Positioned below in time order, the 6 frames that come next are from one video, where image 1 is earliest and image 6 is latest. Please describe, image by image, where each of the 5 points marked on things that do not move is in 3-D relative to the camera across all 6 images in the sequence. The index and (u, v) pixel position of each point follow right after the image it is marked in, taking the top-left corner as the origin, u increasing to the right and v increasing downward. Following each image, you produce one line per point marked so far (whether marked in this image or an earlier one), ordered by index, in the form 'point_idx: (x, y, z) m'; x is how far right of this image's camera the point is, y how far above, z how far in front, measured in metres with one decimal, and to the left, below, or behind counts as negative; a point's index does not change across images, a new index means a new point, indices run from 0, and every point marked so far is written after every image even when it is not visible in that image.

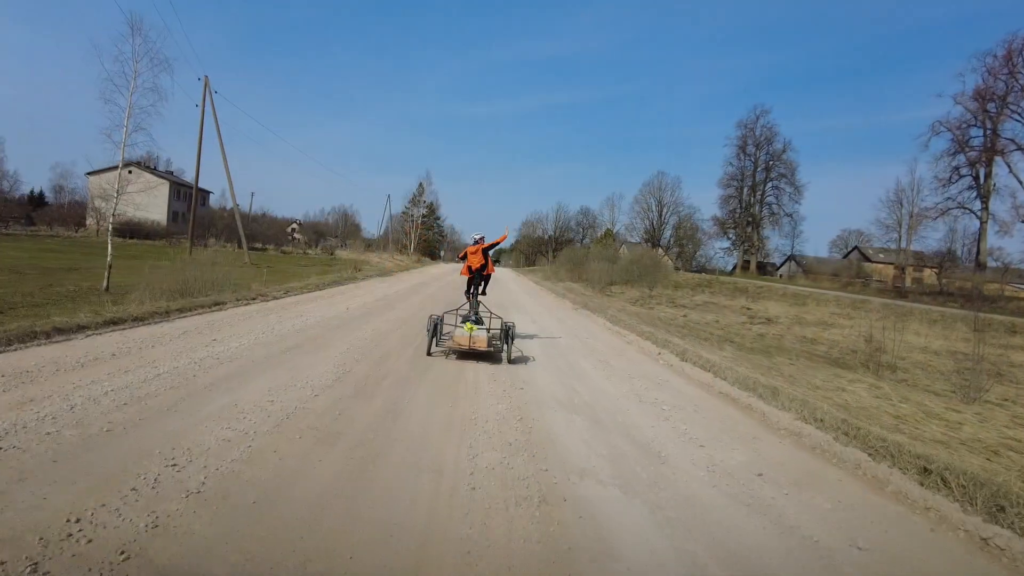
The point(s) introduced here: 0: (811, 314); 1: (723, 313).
0: (+9.5, -0.8, +19.4) m
1: (+6.6, -0.7, +19.0) m
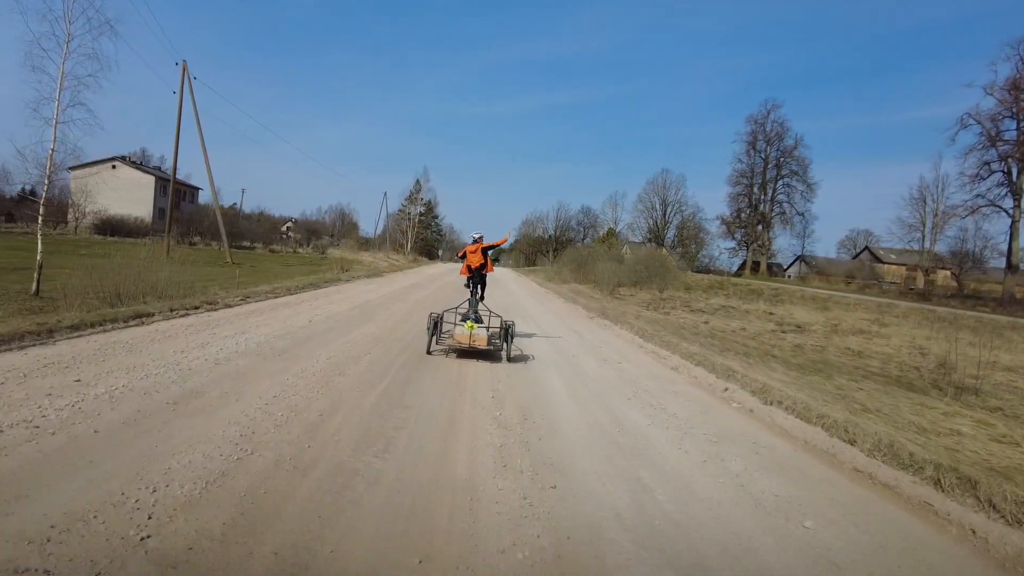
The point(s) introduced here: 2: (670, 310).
0: (+9.6, -0.9, +17.7) m
1: (+6.7, -0.8, +17.4) m
2: (+4.9, -0.7, +19.0) m
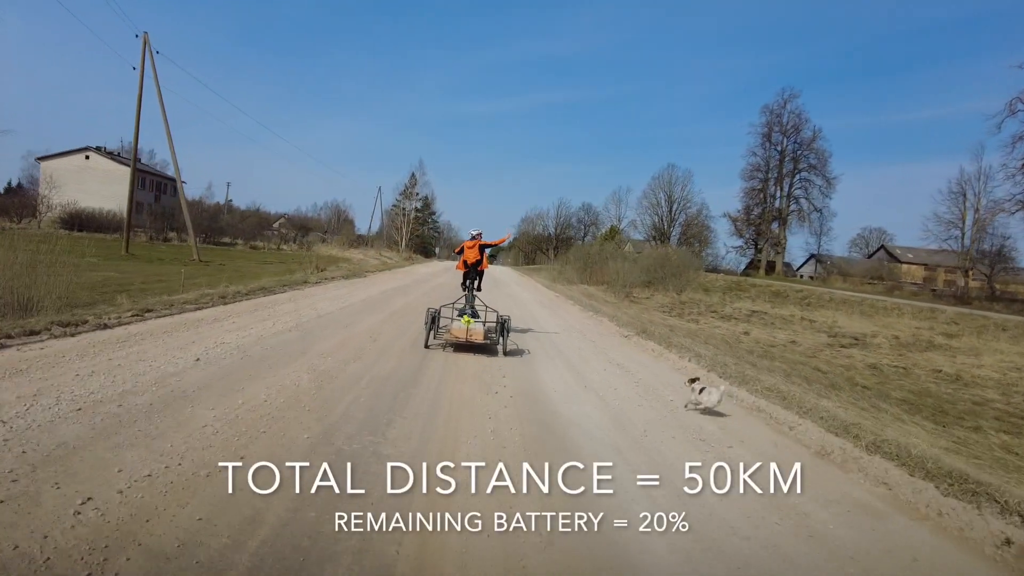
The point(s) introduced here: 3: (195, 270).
0: (+9.7, -1.0, +15.3) m
1: (+6.8, -0.9, +14.9) m
2: (+5.0, -0.8, +16.6) m
3: (-10.1, +0.6, +19.7) m
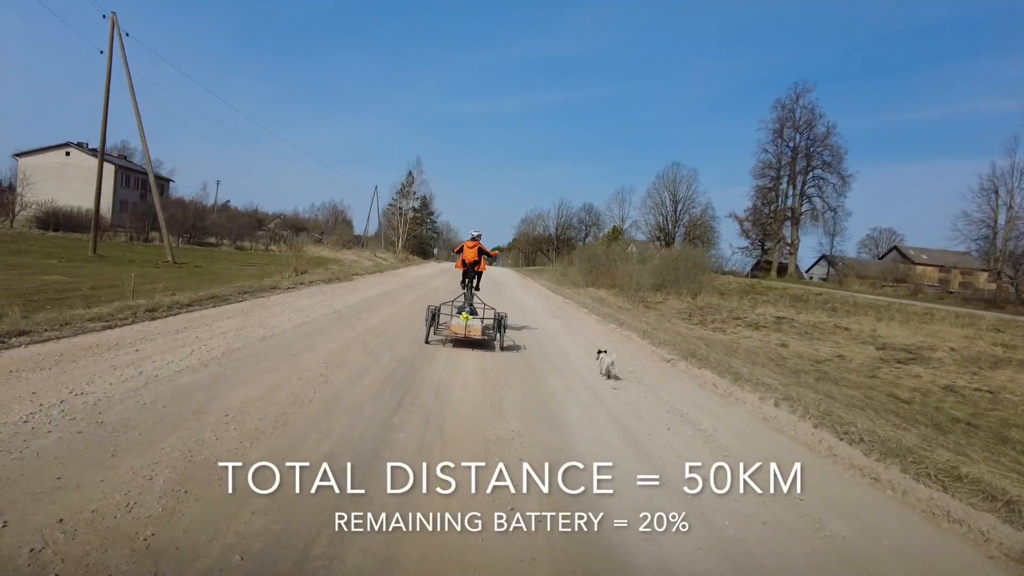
0: (+9.7, -1.1, +13.7) m
1: (+6.9, -1.0, +13.3) m
2: (+5.1, -0.9, +15.0) m
3: (-10.1, +0.5, +18.1) m
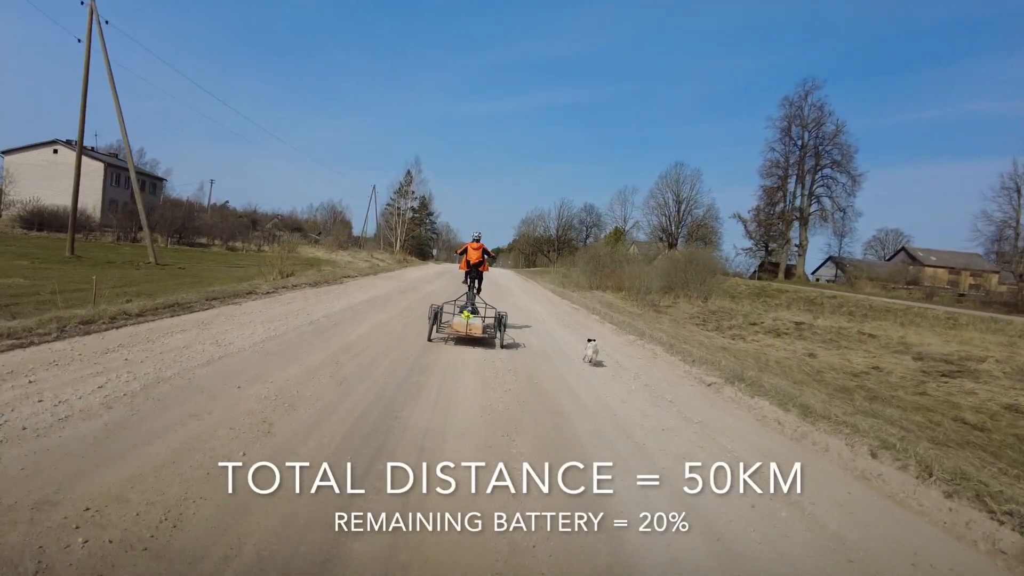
0: (+9.8, -1.2, +12.7) m
1: (+6.9, -1.1, +12.3) m
2: (+5.2, -1.0, +14.0) m
3: (-10.0, +0.4, +17.1) m
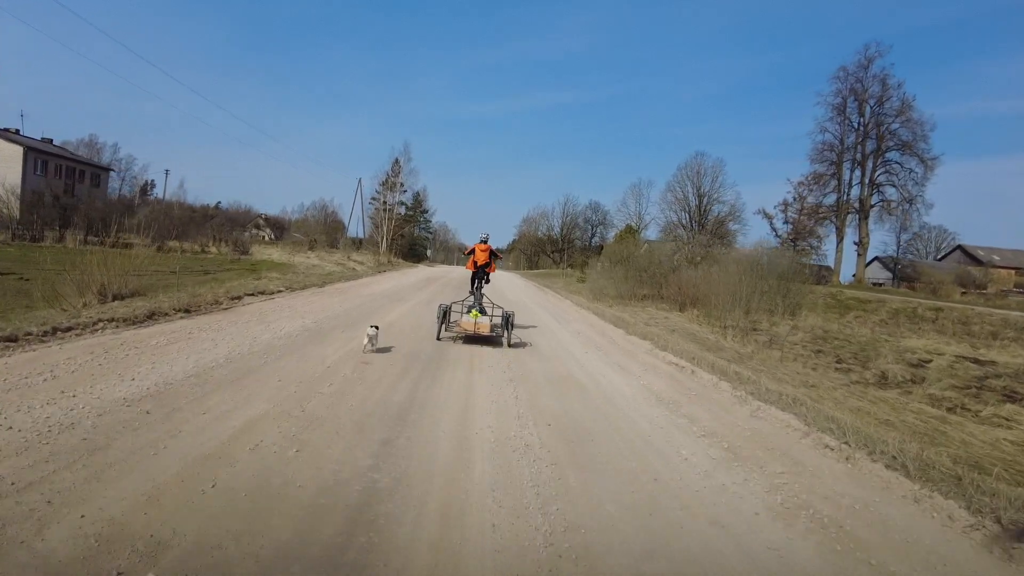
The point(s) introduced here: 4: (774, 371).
0: (+10.1, -1.4, +6.8) m
1: (+7.2, -1.4, +6.5) m
2: (+5.5, -1.3, +8.1) m
3: (-9.7, +0.1, +11.2) m
4: (+3.2, -1.2, +7.9) m
